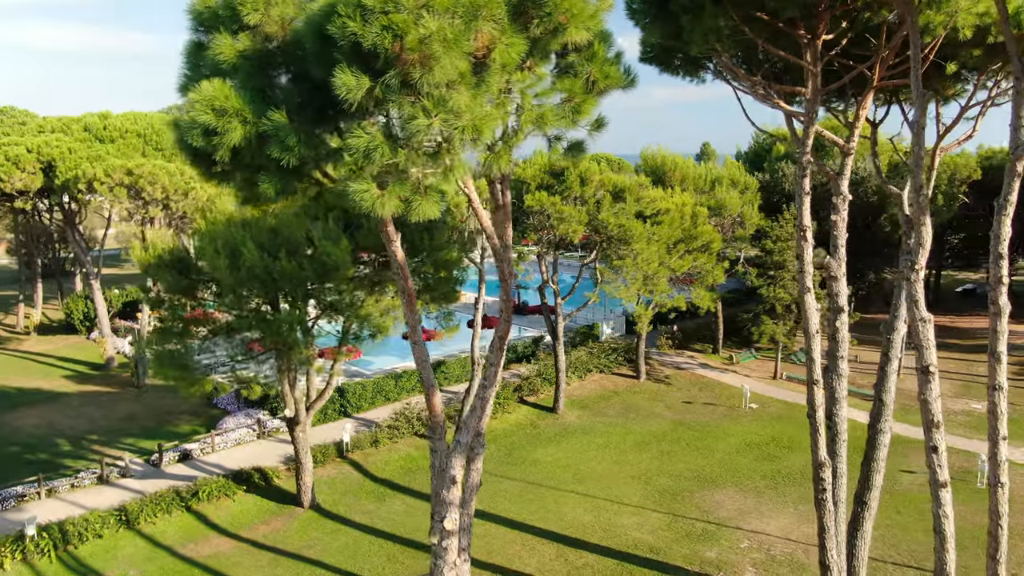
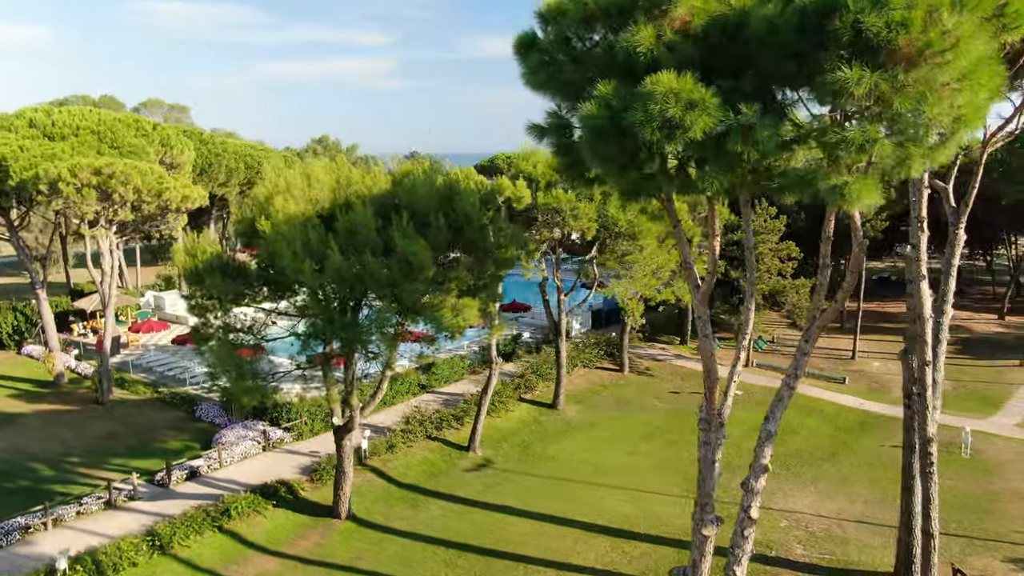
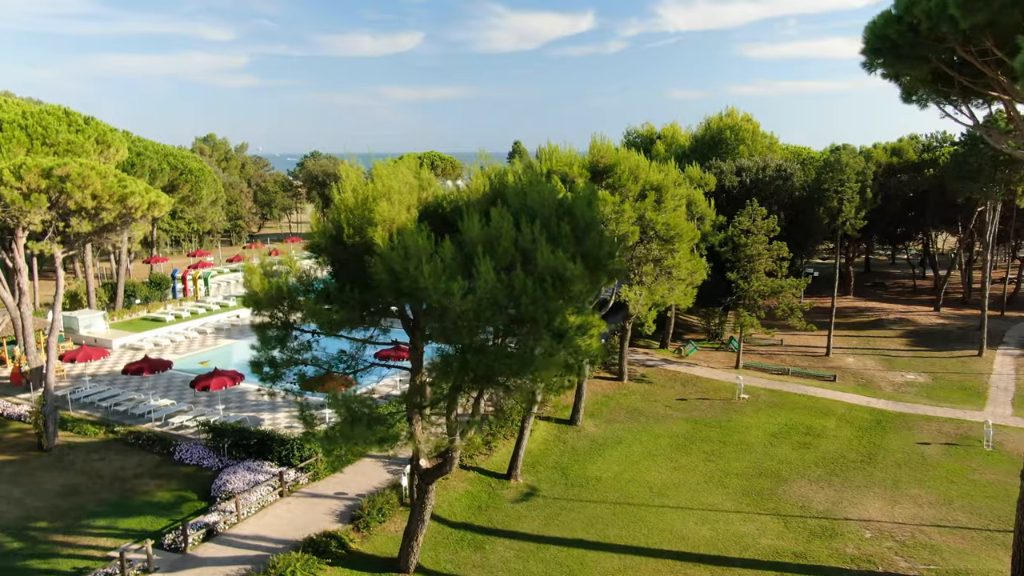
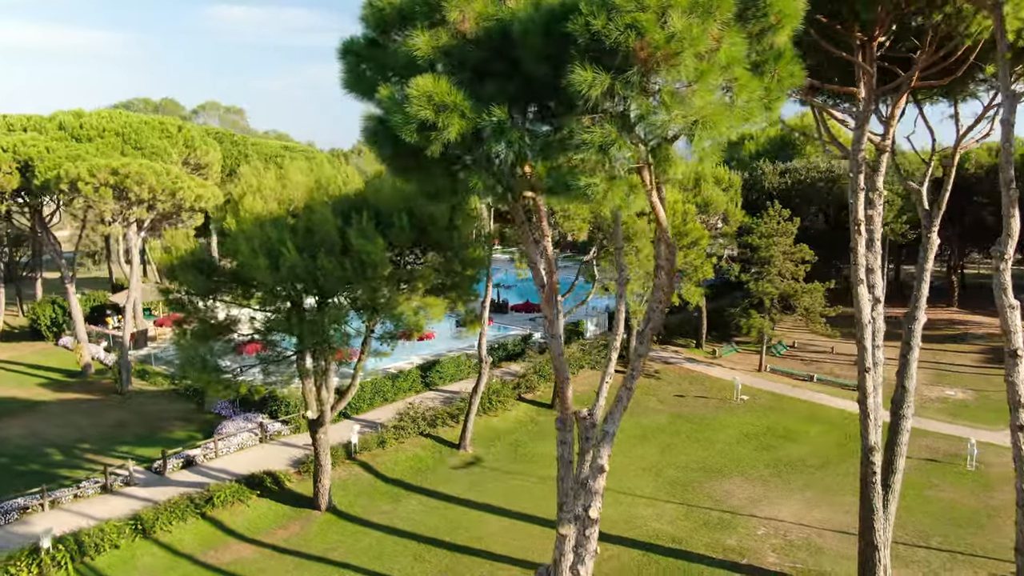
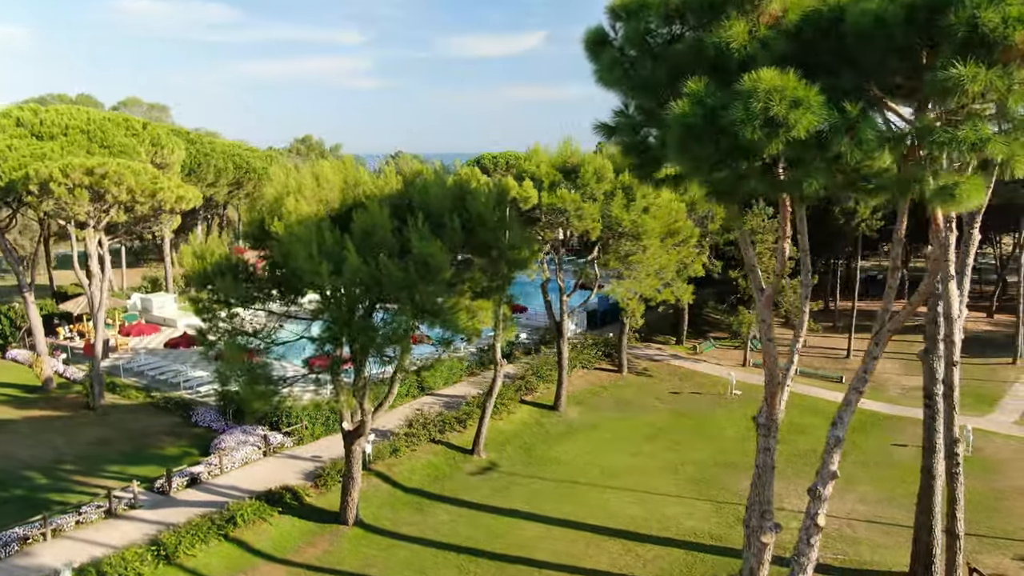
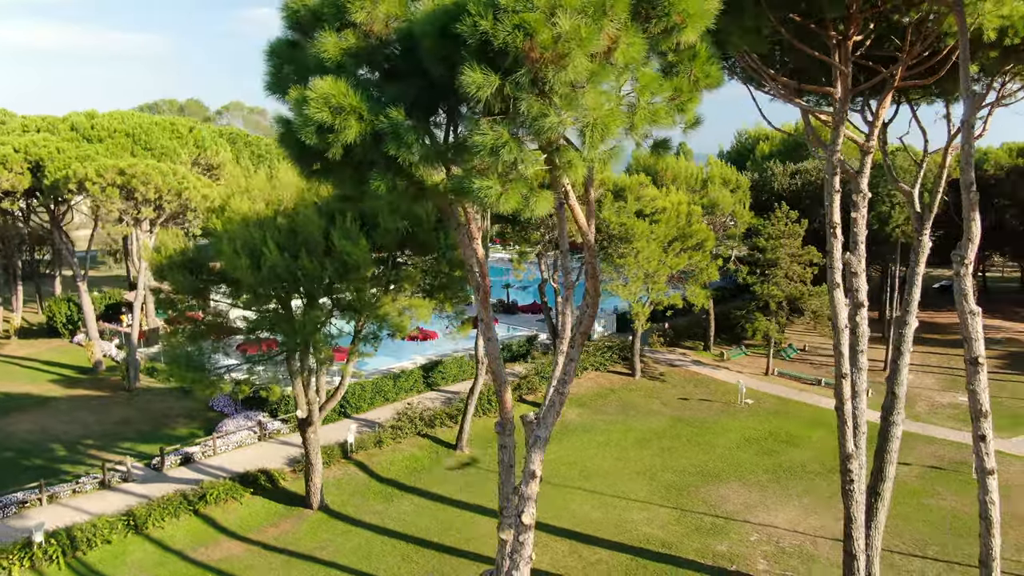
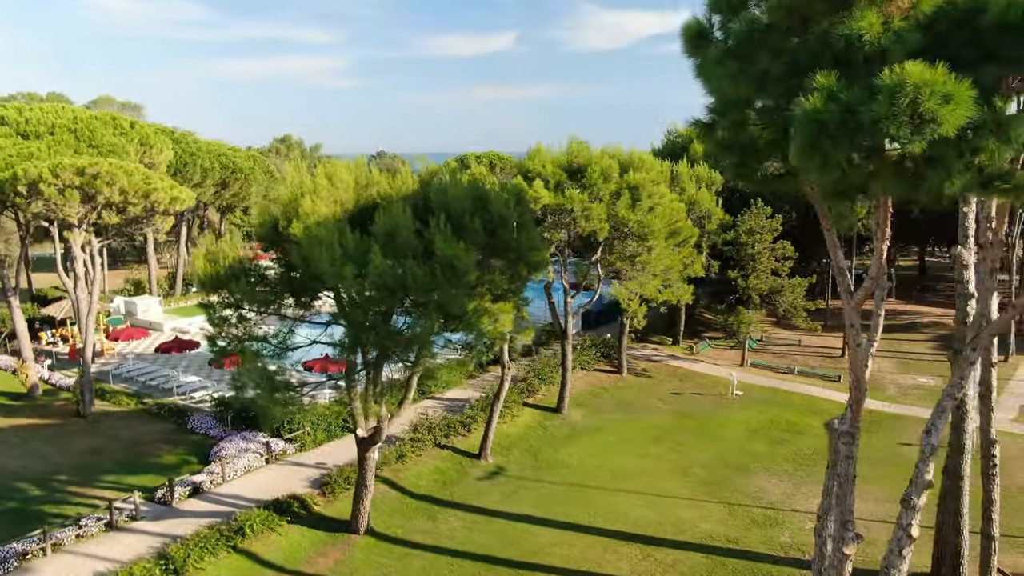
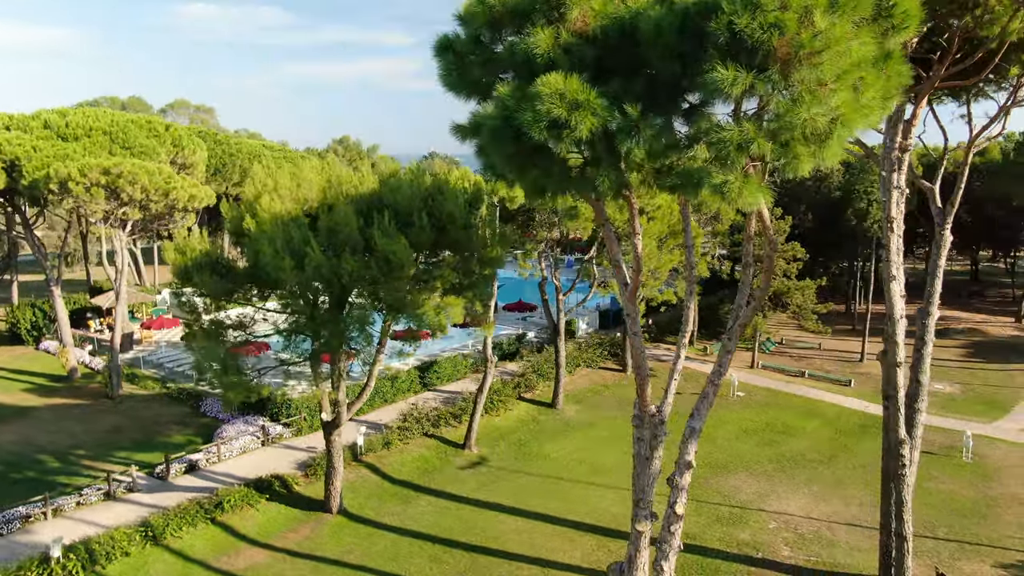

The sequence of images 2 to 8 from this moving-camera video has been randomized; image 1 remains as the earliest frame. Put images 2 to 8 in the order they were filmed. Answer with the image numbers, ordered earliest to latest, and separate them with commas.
6, 4, 8, 2, 5, 7, 3
